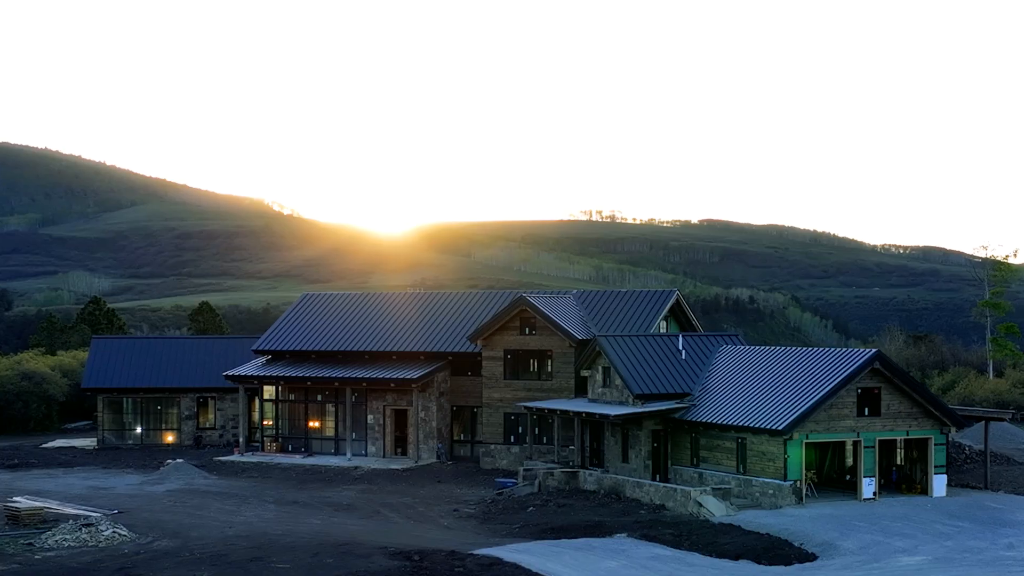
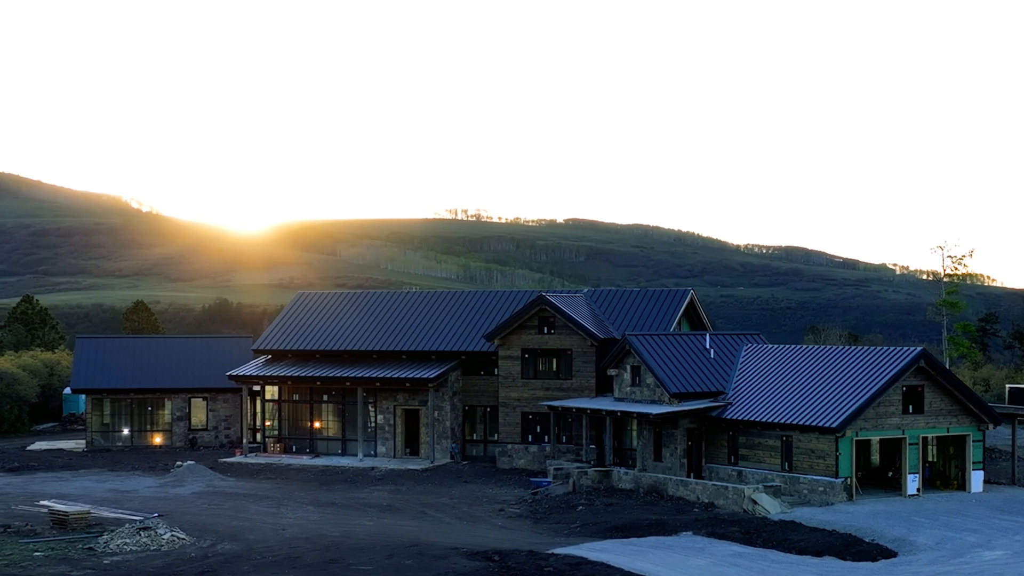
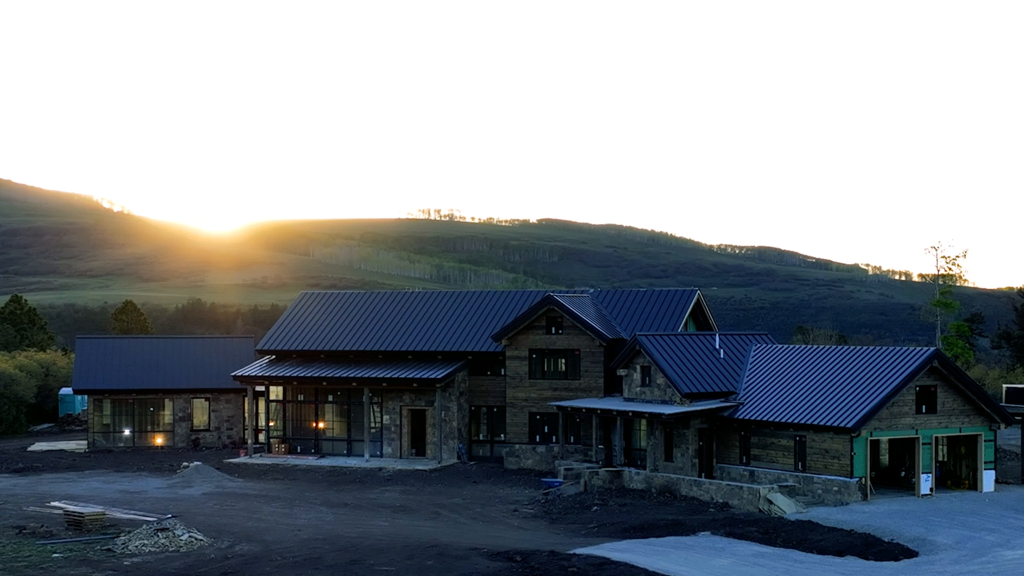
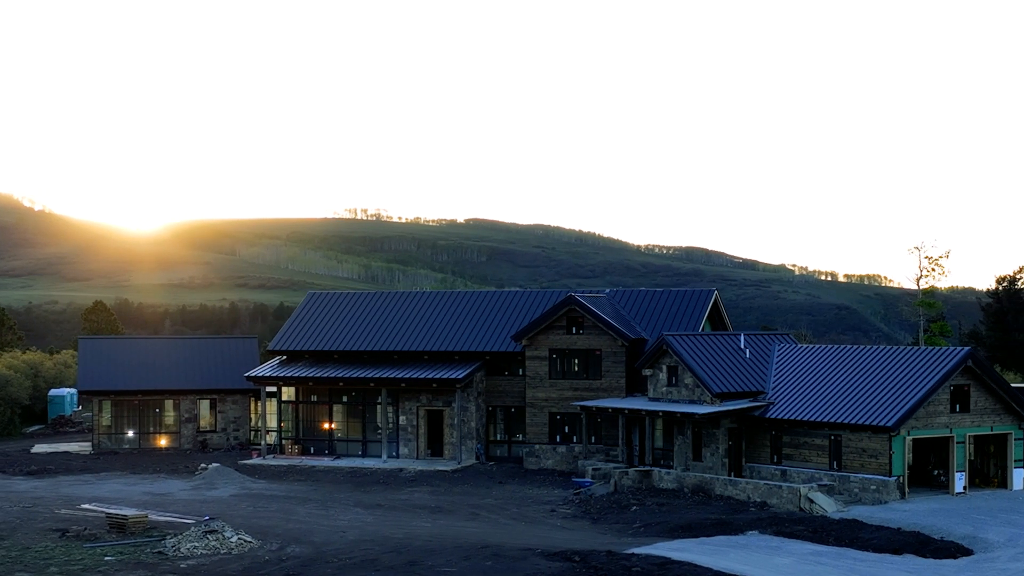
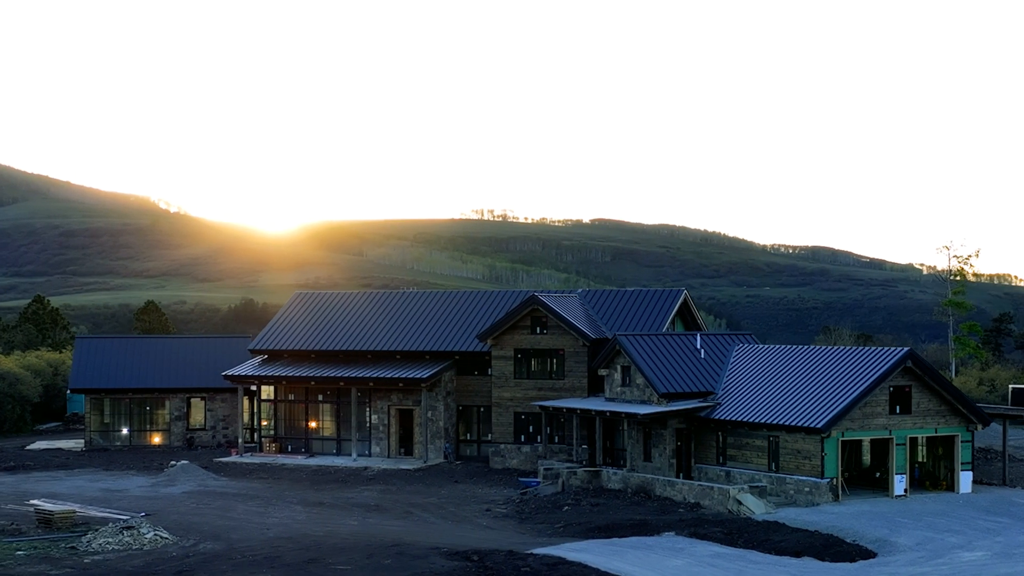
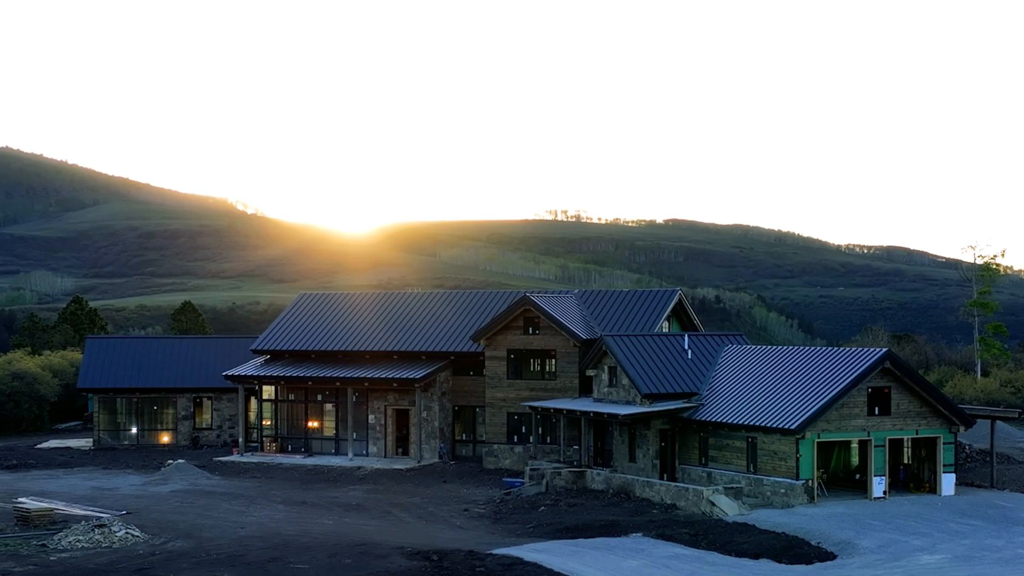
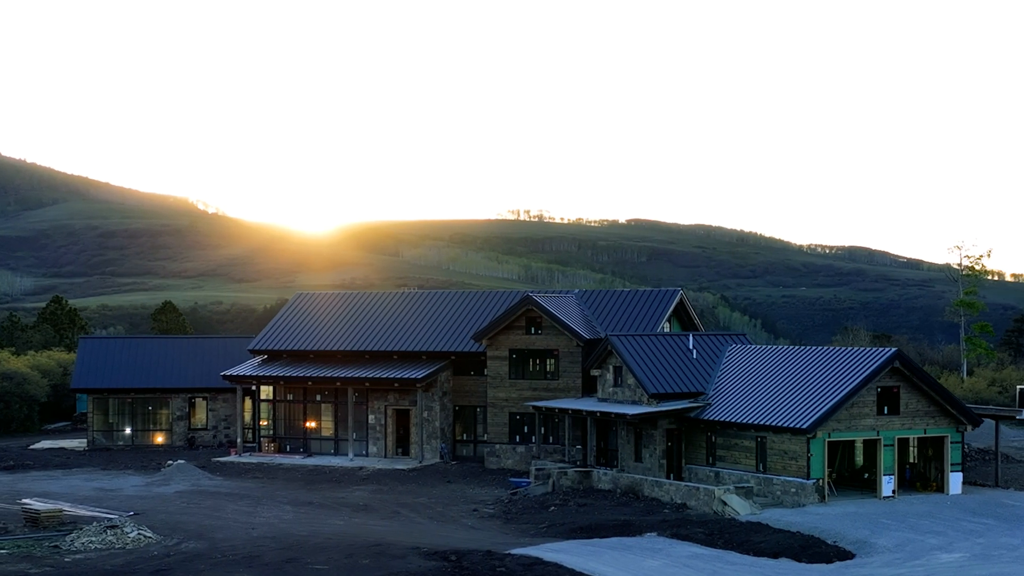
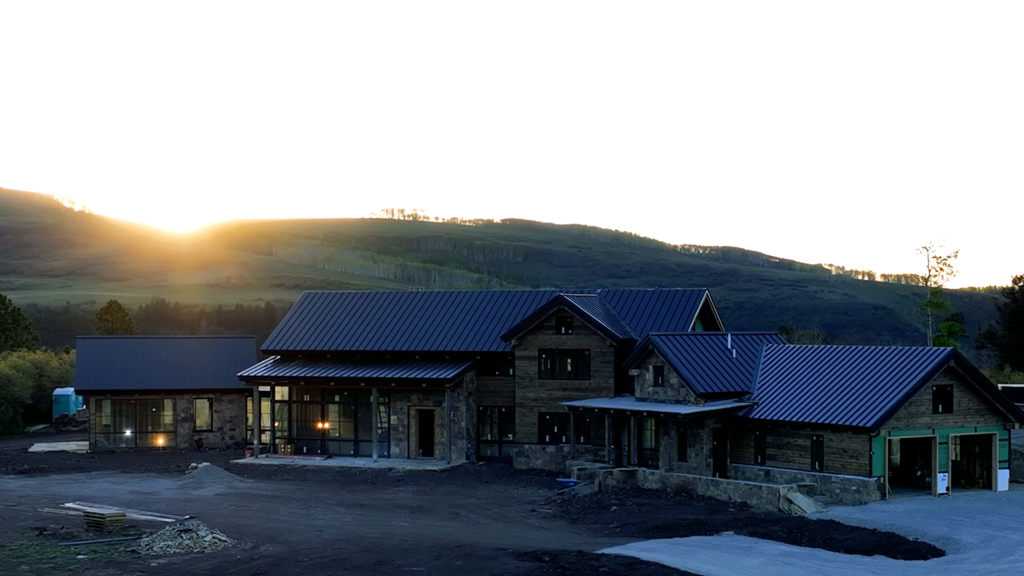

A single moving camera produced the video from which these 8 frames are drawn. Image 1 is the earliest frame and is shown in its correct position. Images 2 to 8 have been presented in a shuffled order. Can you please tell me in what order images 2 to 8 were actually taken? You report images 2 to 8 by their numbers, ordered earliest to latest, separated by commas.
6, 7, 5, 2, 3, 8, 4
